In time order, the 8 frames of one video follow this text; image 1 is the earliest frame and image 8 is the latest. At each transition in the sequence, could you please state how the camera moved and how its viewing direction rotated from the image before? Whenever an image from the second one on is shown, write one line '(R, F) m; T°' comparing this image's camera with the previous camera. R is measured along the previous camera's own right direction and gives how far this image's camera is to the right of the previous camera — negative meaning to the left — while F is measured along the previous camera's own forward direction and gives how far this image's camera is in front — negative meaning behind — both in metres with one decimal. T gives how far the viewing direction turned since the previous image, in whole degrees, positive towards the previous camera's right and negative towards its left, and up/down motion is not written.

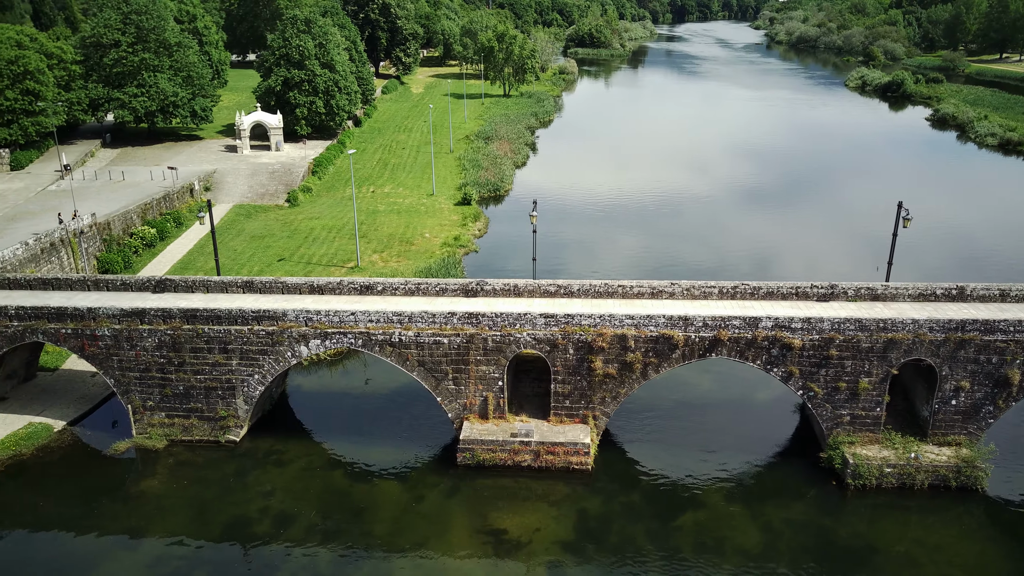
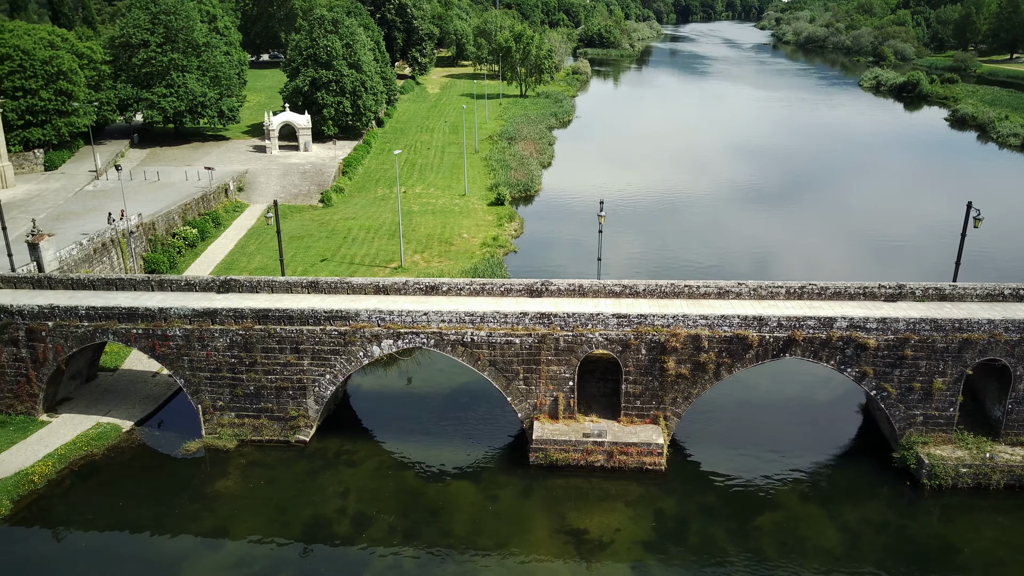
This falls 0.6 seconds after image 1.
(-2.1, 0.0) m; 0°
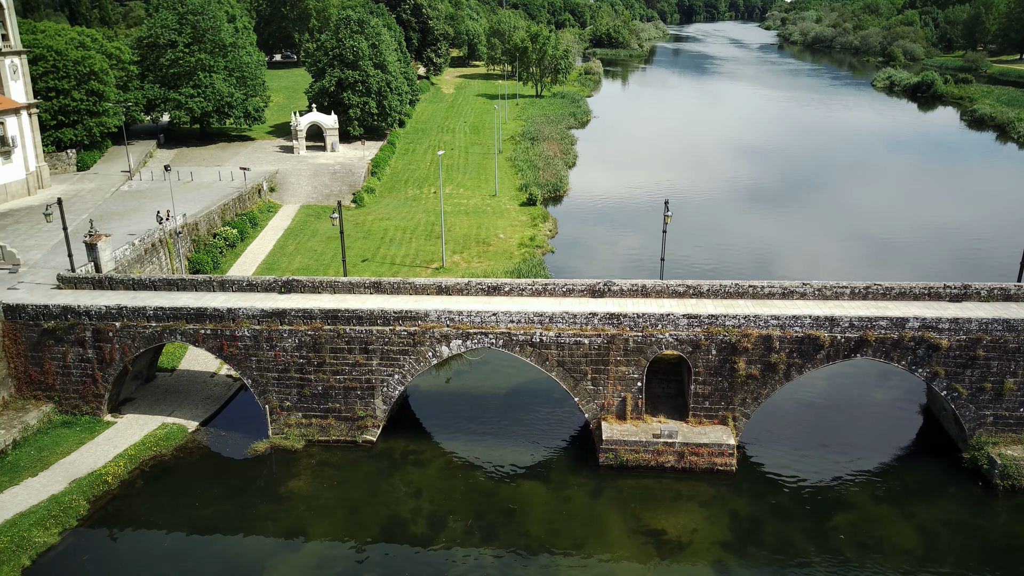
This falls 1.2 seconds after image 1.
(-2.0, 0.0) m; 0°
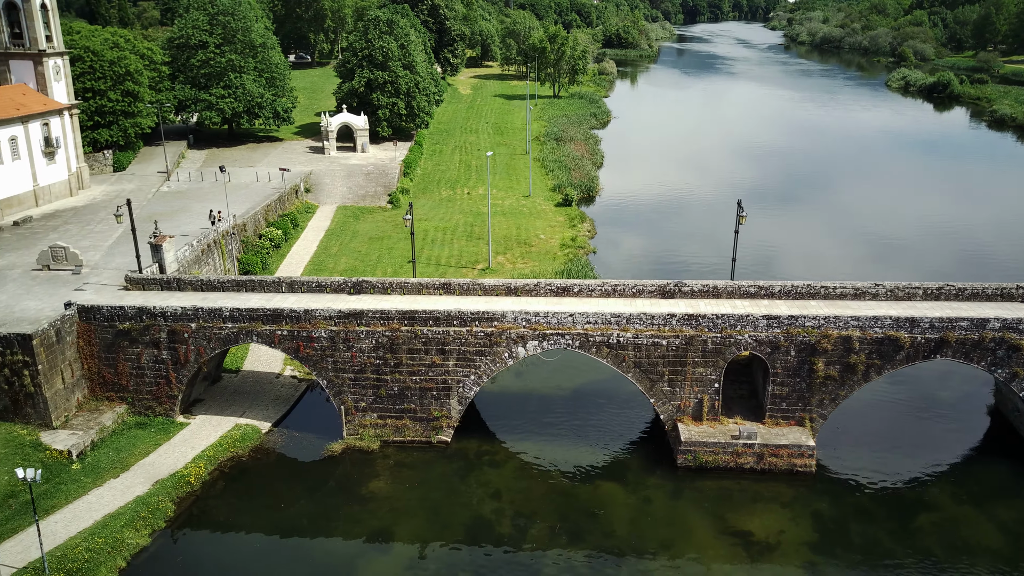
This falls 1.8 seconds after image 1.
(-2.3, 0.0) m; 0°
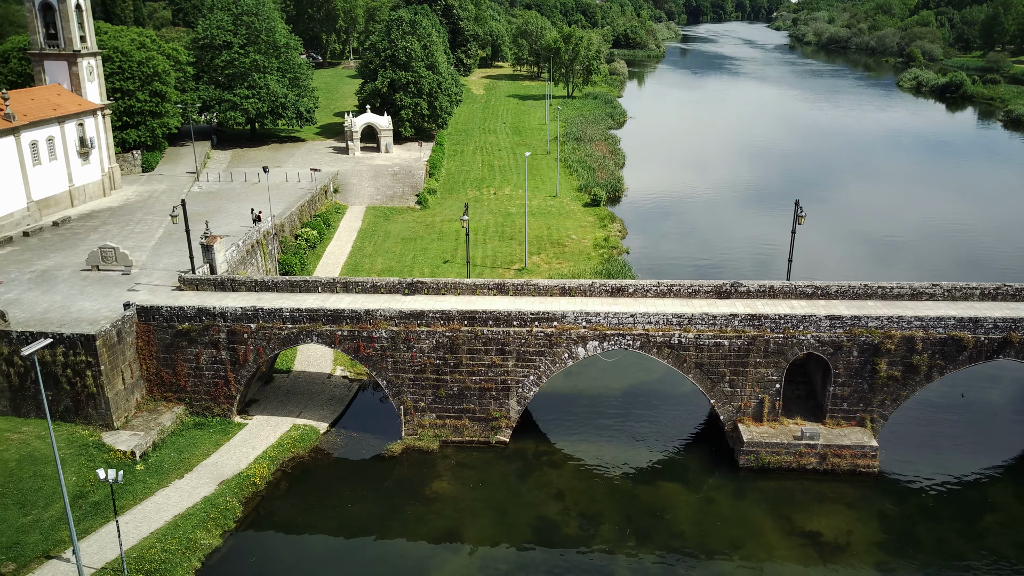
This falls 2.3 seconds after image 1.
(-1.8, 0.0) m; 0°
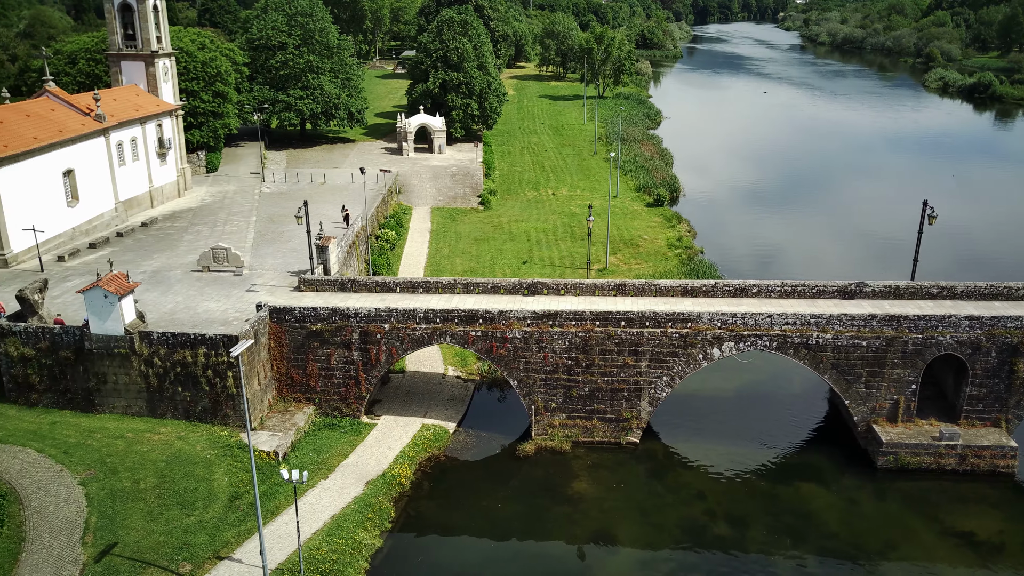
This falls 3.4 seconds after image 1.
(-4.0, 0.0) m; 0°
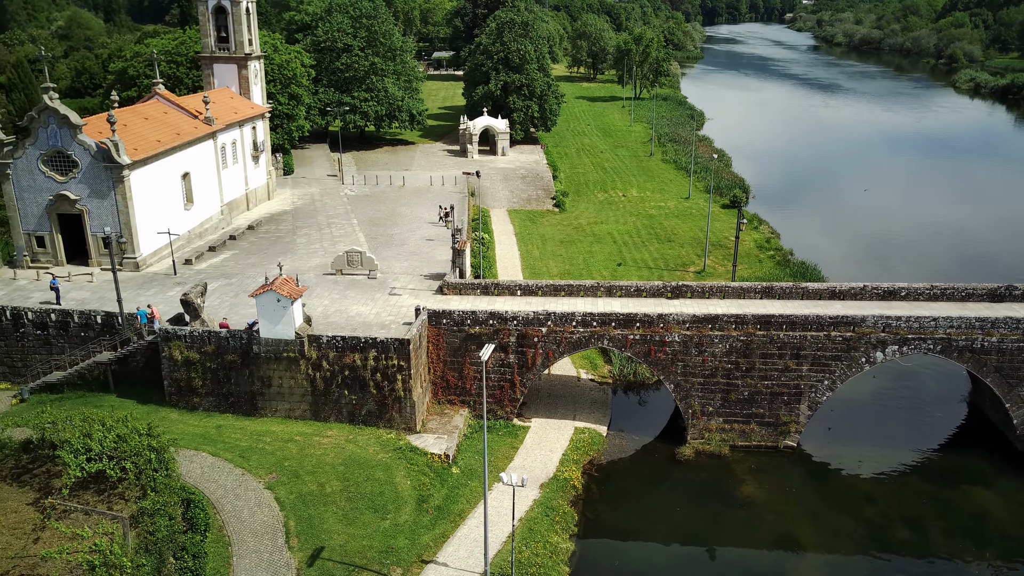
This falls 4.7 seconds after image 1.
(-4.8, 0.0) m; 0°
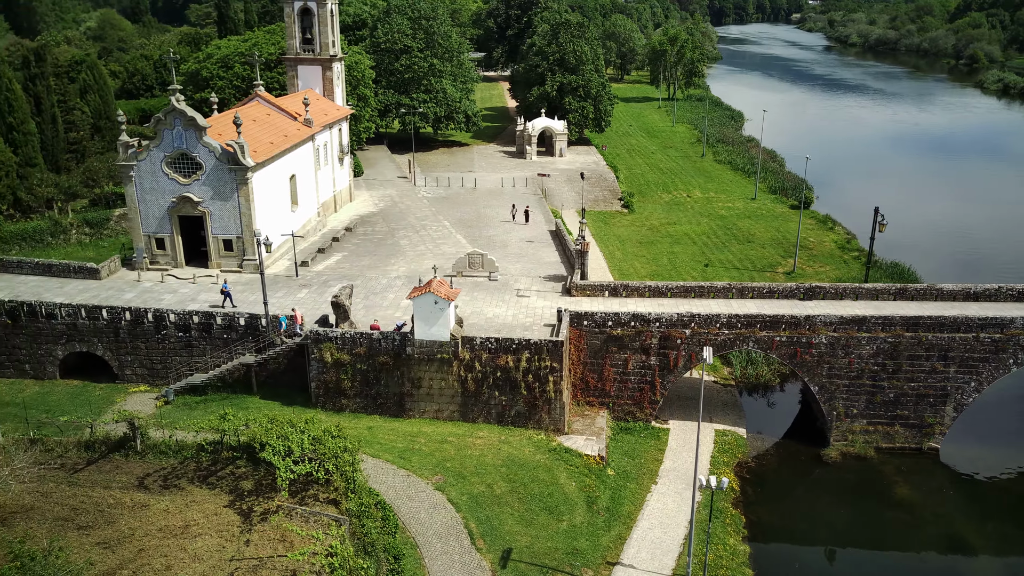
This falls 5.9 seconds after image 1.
(-4.4, -0.1) m; 0°
